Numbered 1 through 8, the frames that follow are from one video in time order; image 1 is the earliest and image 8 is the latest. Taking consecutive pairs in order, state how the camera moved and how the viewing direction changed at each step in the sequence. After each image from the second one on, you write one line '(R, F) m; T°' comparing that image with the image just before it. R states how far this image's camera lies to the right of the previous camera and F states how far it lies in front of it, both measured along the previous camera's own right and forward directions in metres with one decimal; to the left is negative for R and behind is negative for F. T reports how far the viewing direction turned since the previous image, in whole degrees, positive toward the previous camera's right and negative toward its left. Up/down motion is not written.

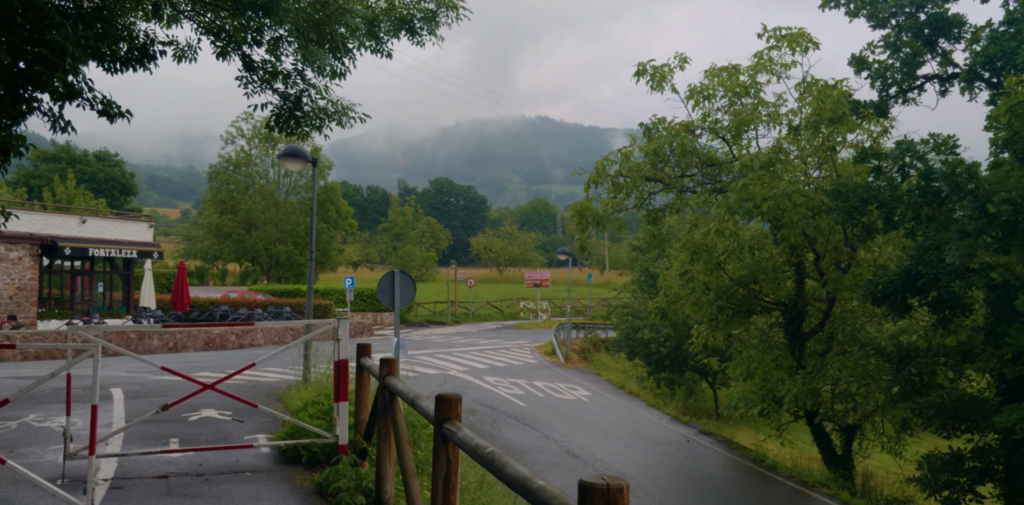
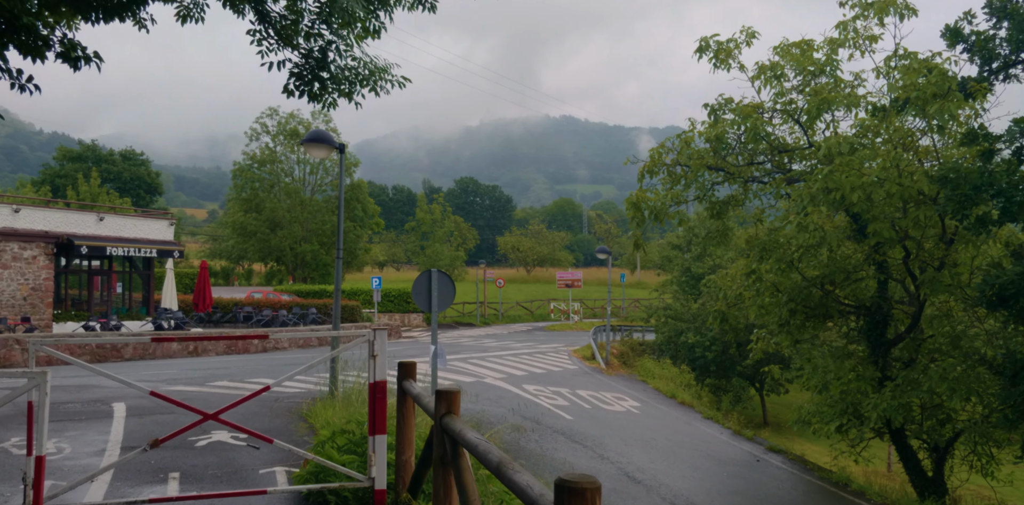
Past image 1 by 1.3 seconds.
(-0.5, +1.7) m; -2°
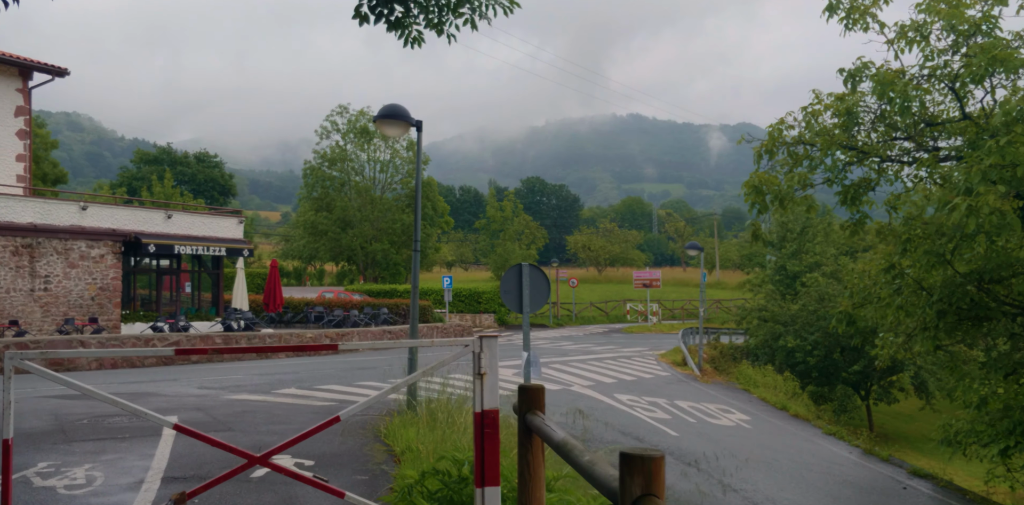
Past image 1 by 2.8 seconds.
(-0.6, +1.9) m; -5°
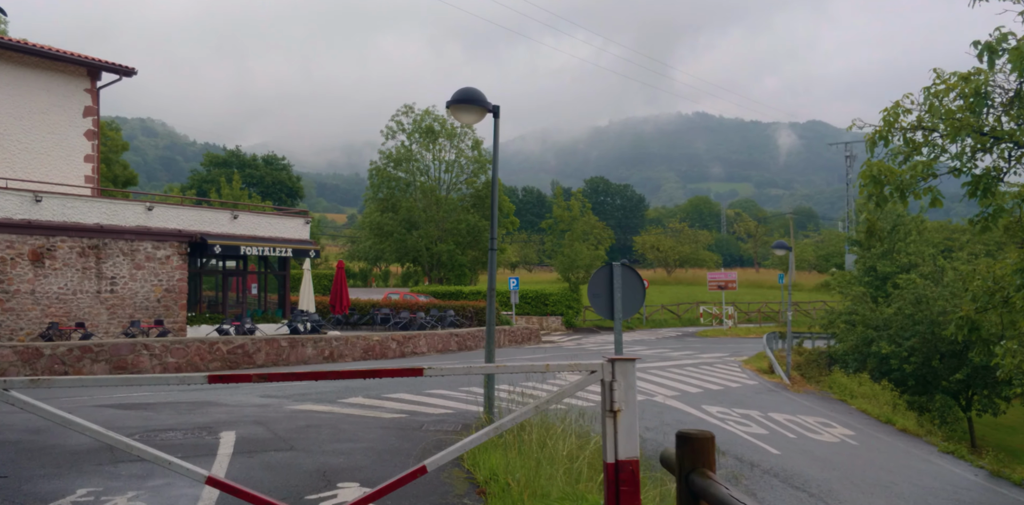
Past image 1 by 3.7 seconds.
(-0.3, +1.2) m; -4°
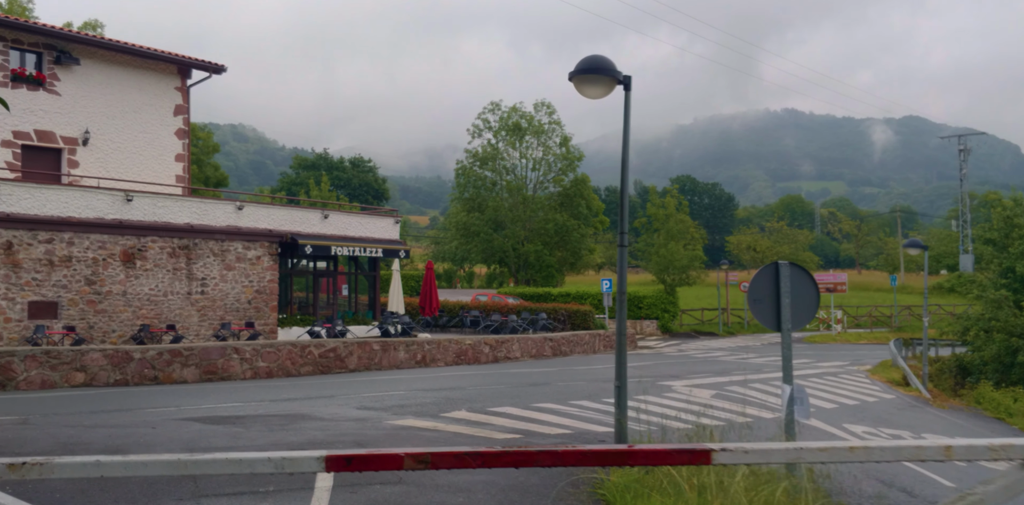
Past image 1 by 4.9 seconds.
(-0.6, +1.5) m; -6°
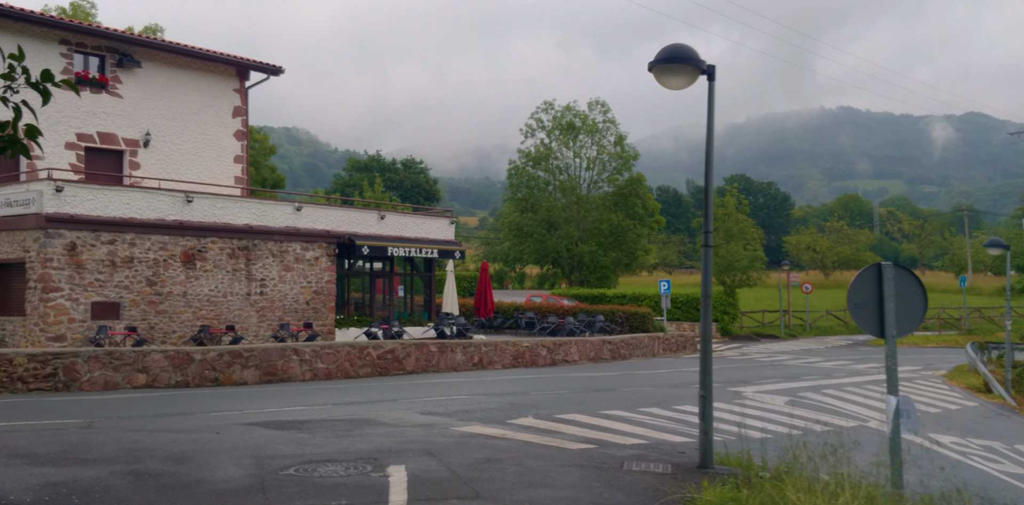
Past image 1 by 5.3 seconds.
(-0.3, +0.5) m; -3°
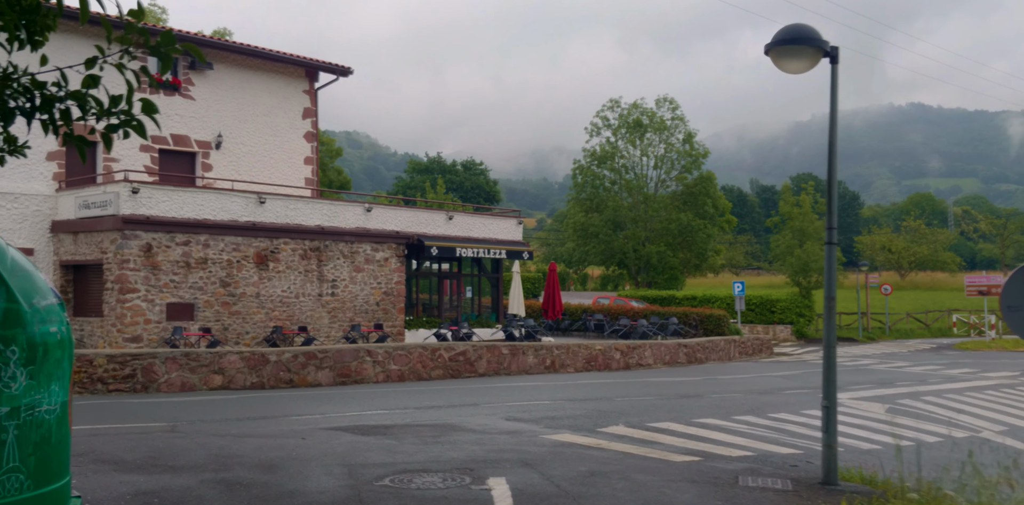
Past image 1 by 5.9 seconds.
(-0.5, +0.6) m; -4°
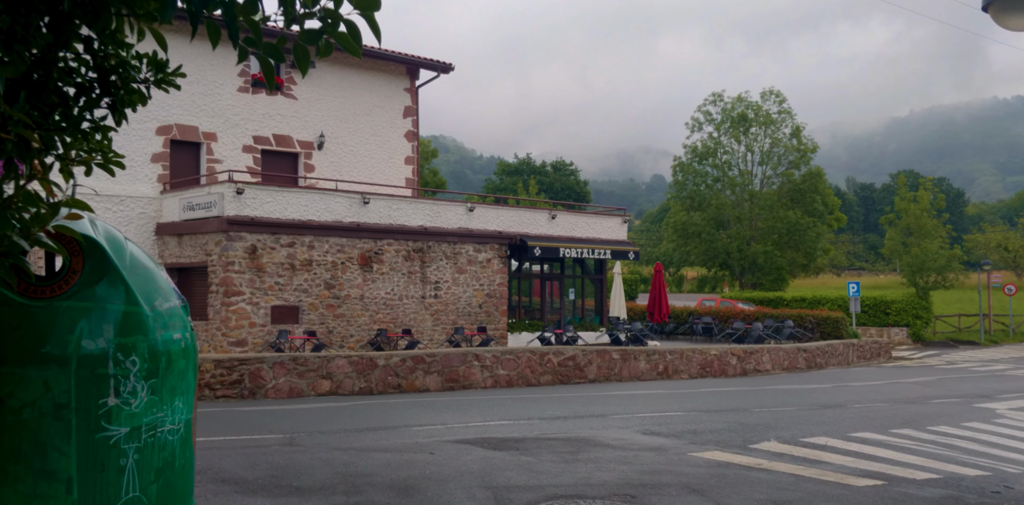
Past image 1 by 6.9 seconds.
(-0.6, +1.0) m; -6°
